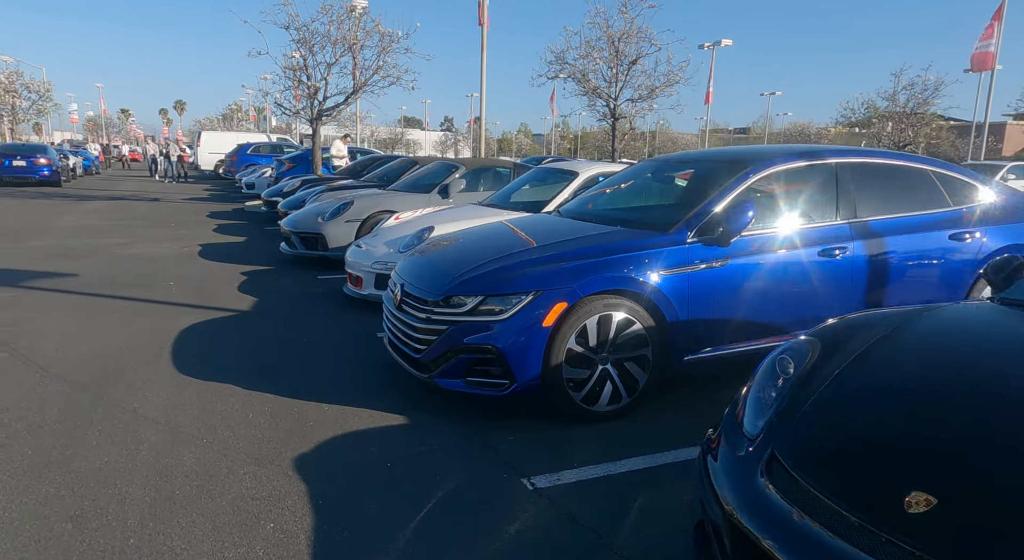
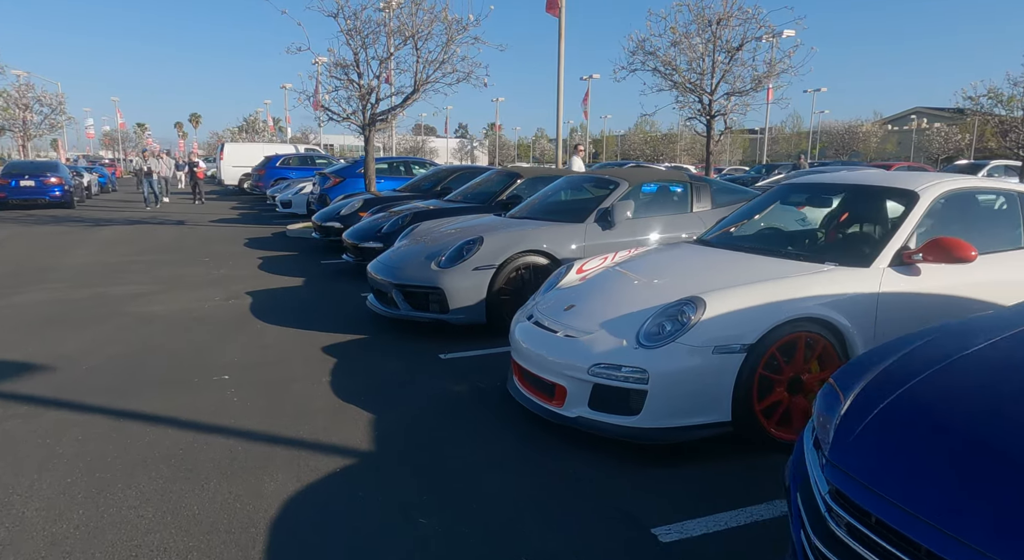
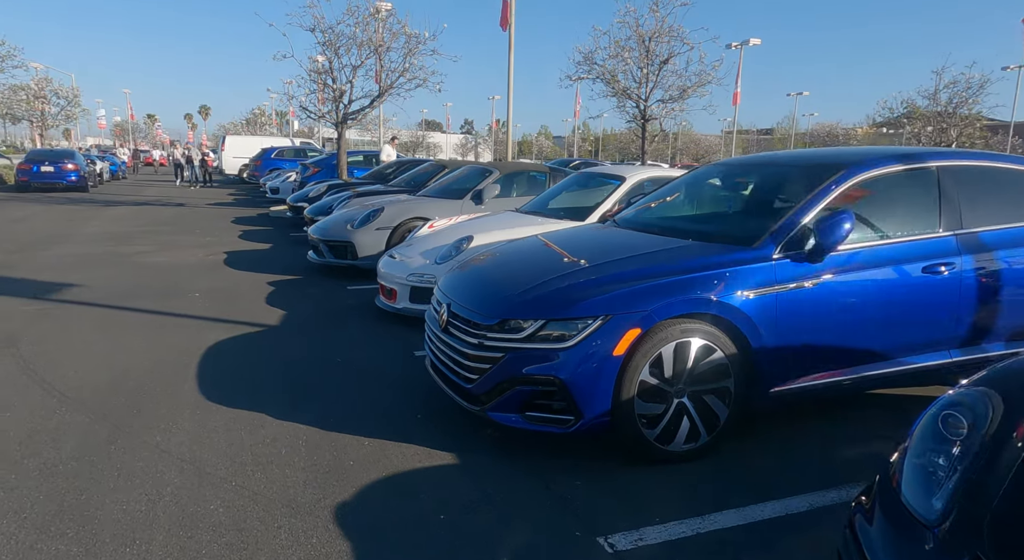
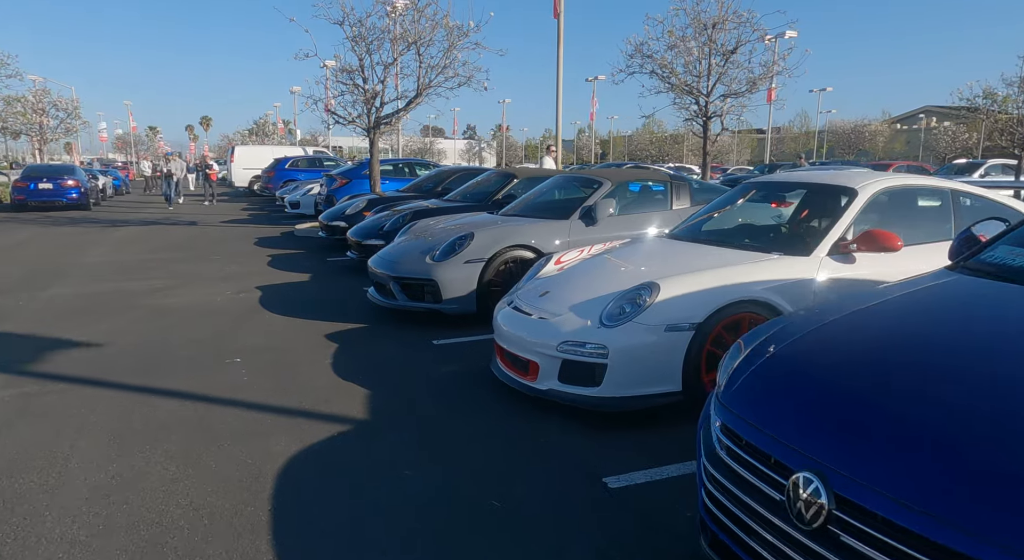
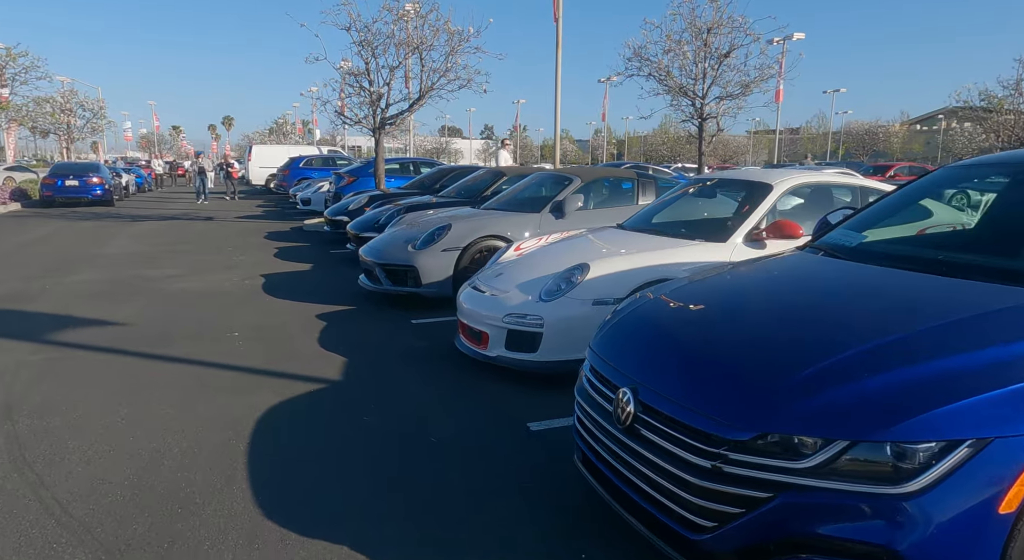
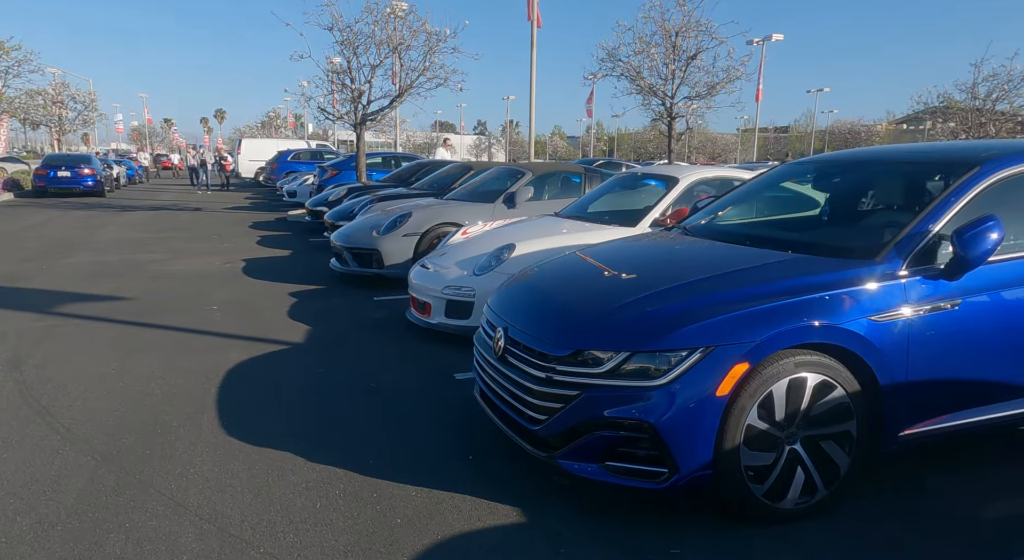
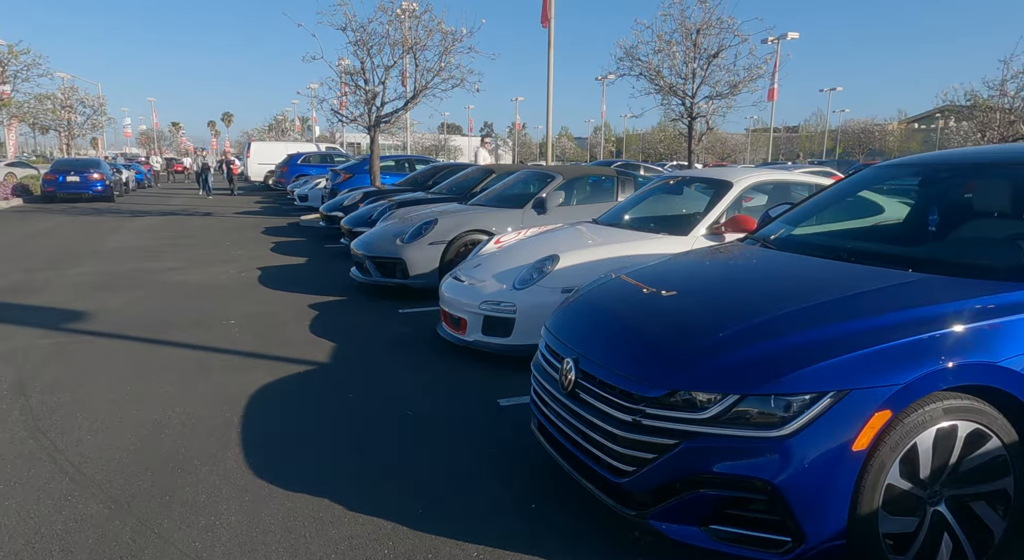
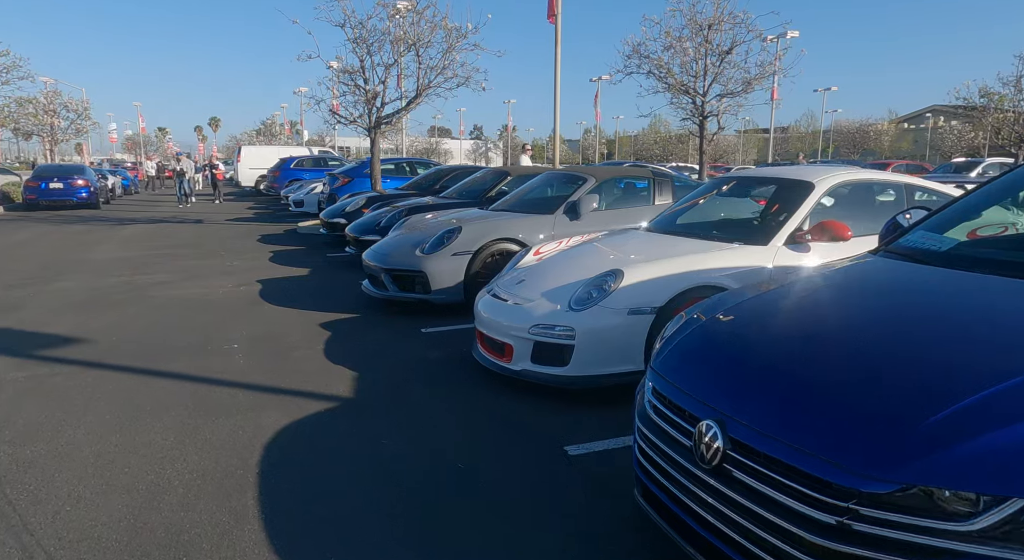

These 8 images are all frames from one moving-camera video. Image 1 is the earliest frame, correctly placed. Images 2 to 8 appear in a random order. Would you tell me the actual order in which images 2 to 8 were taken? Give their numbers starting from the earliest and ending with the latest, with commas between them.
3, 6, 7, 5, 8, 4, 2
